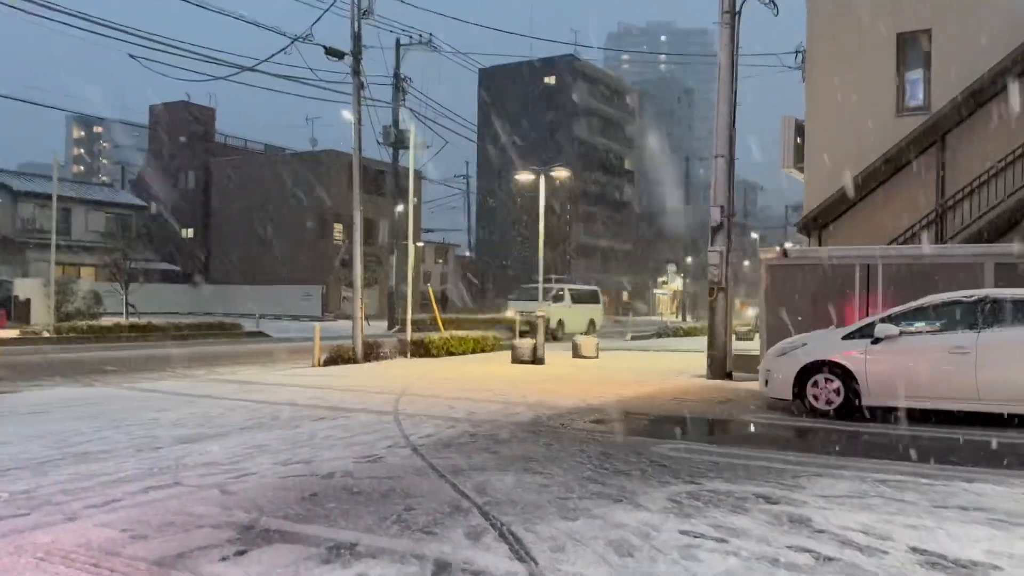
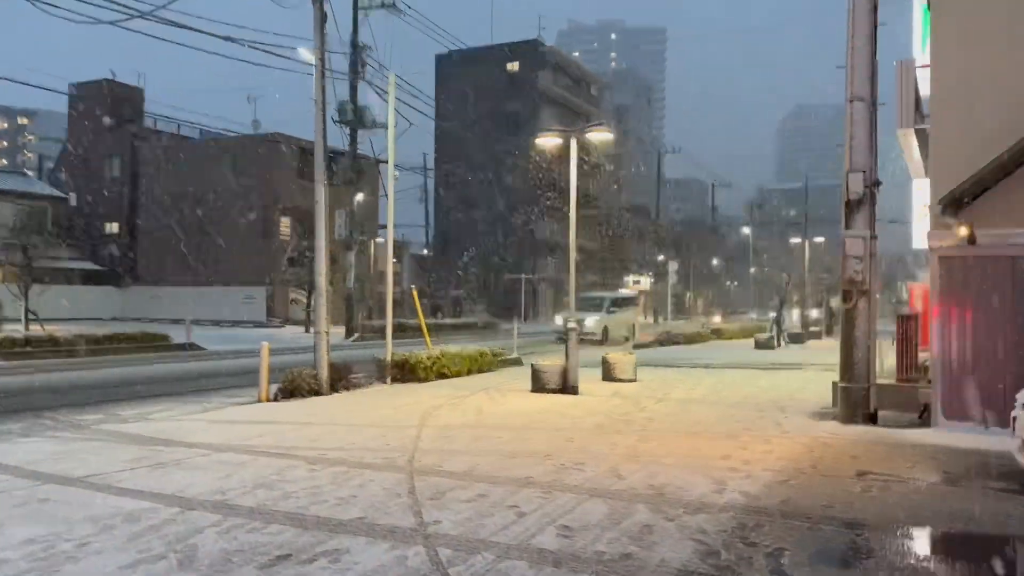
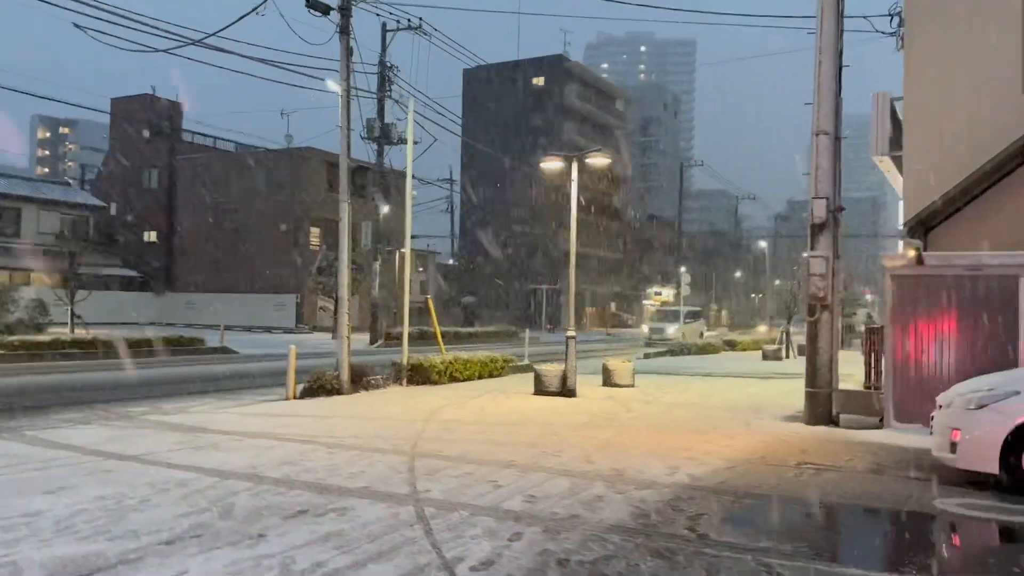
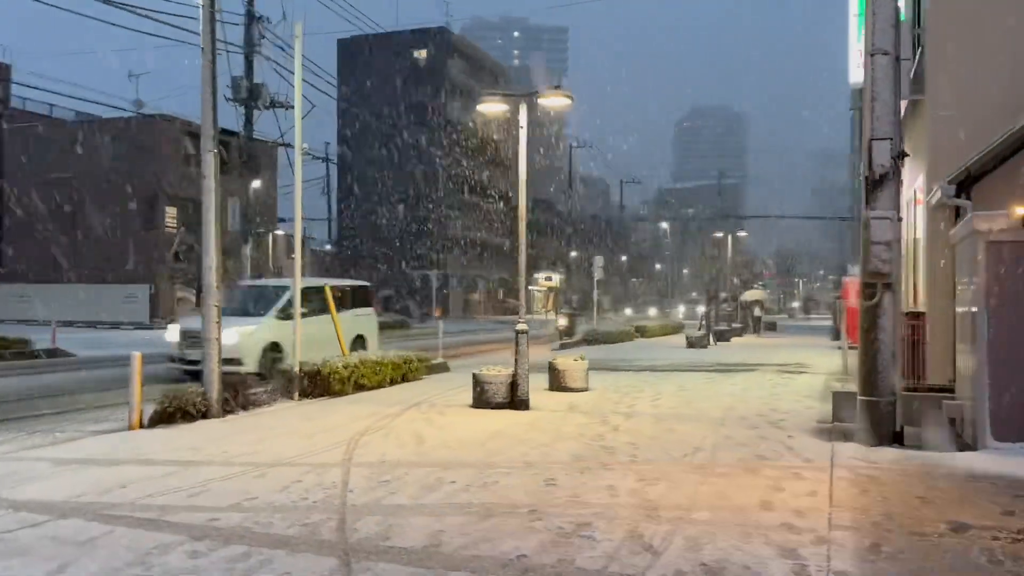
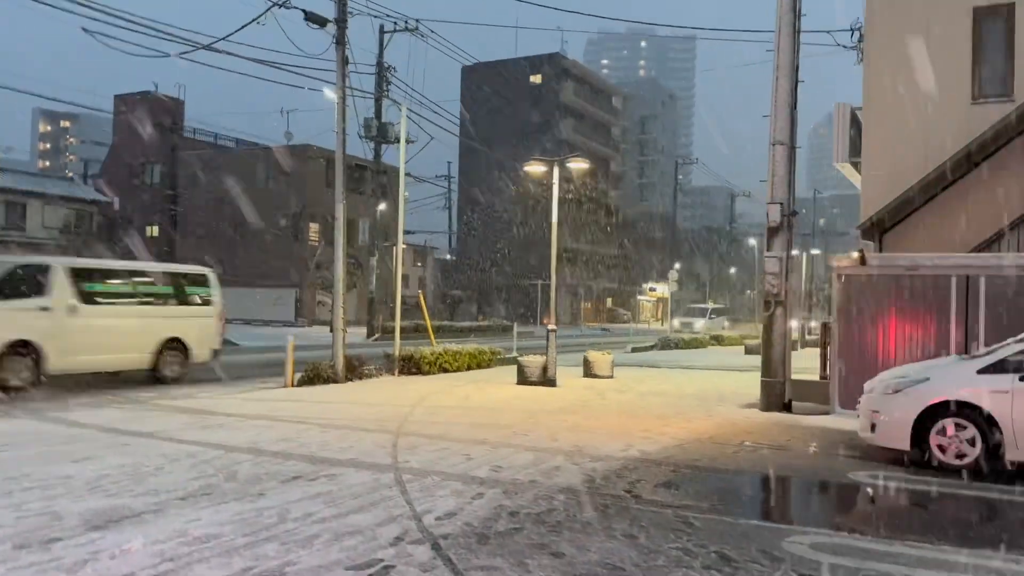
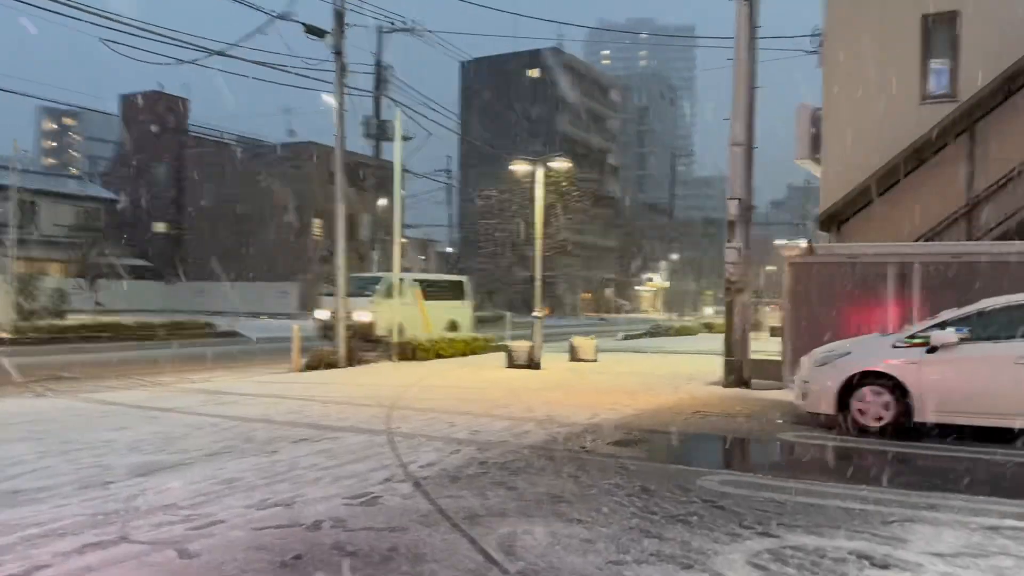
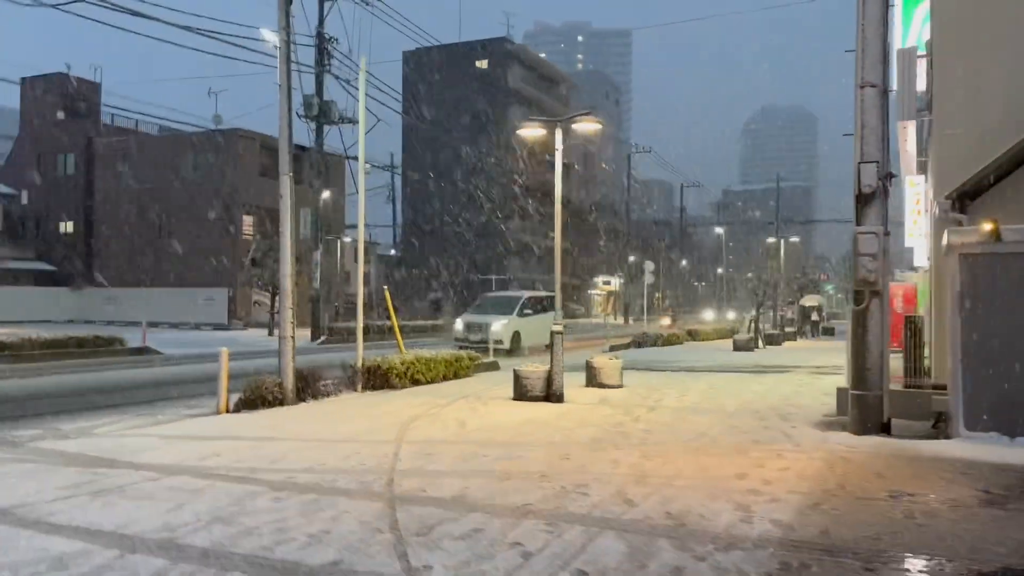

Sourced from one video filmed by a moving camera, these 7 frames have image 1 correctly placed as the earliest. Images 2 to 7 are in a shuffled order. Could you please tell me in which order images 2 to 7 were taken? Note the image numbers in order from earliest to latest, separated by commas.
6, 5, 3, 2, 7, 4
